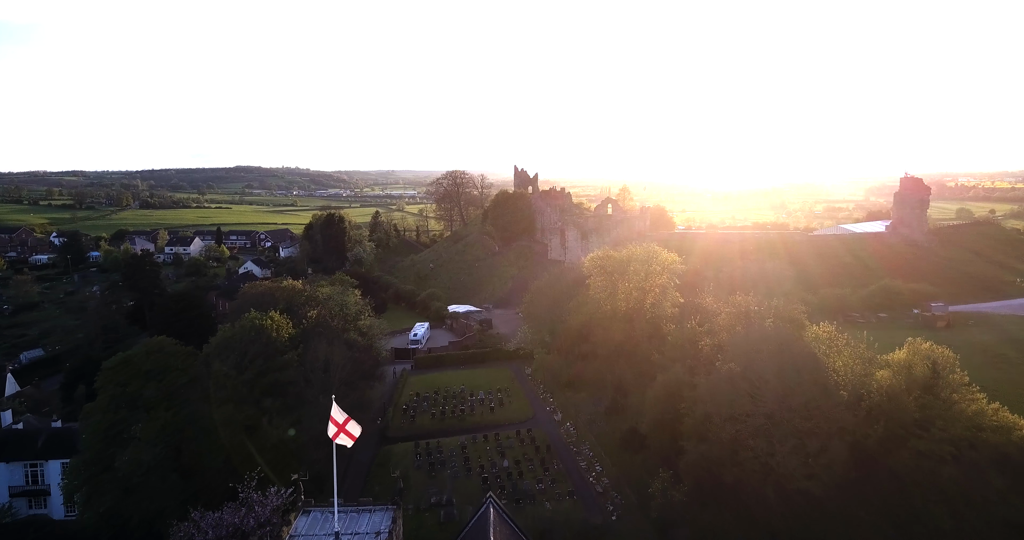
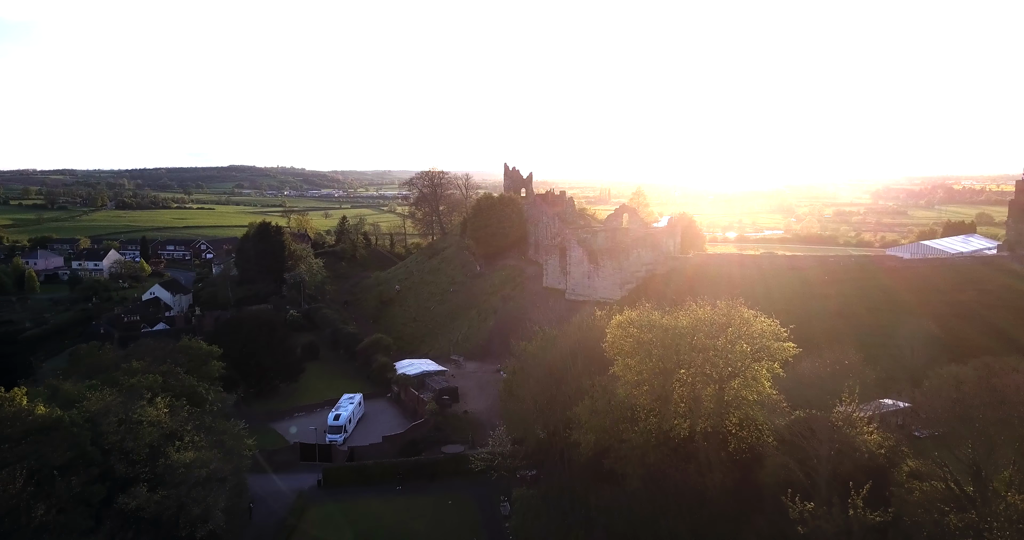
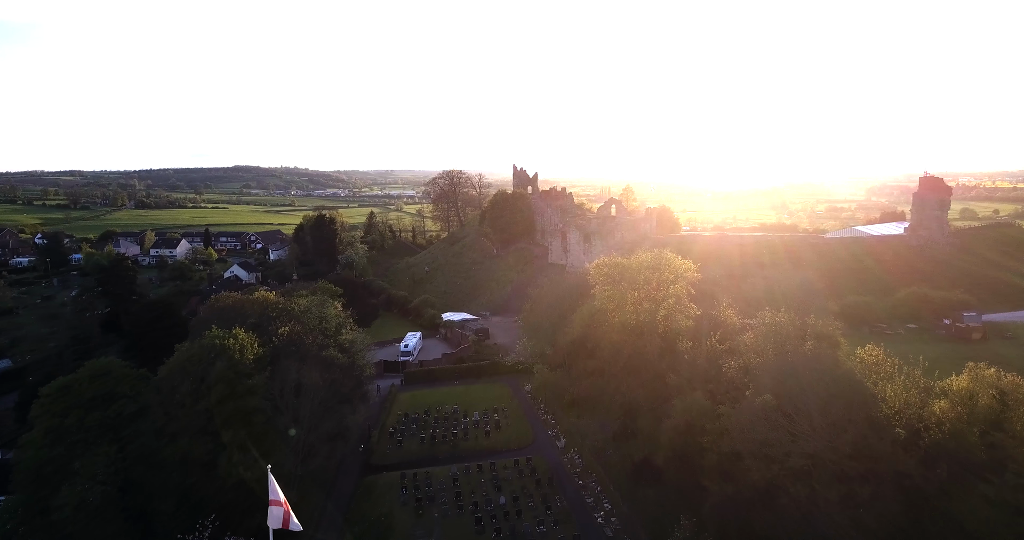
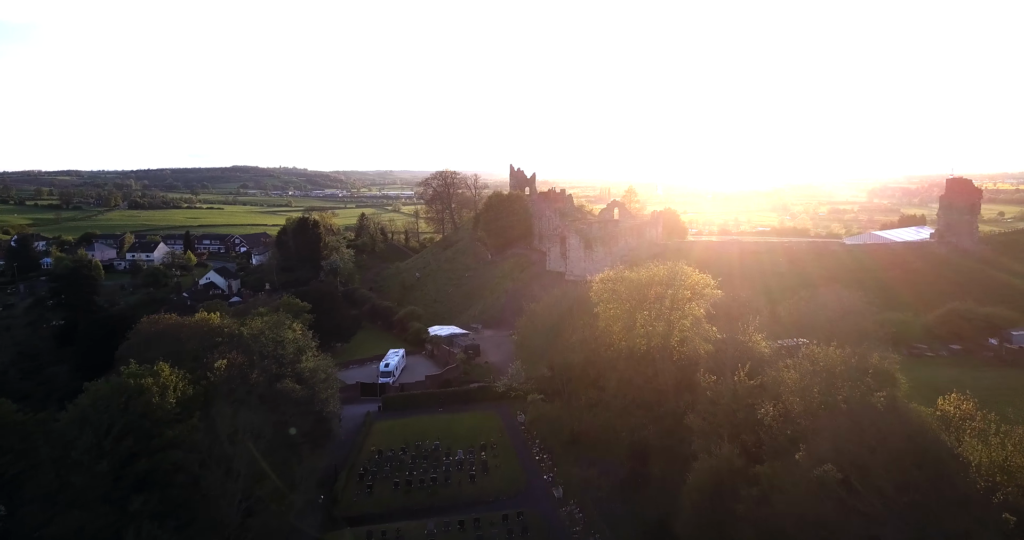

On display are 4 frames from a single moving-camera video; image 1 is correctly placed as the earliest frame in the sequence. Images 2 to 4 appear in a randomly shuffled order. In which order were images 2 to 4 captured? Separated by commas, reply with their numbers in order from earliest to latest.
3, 4, 2
